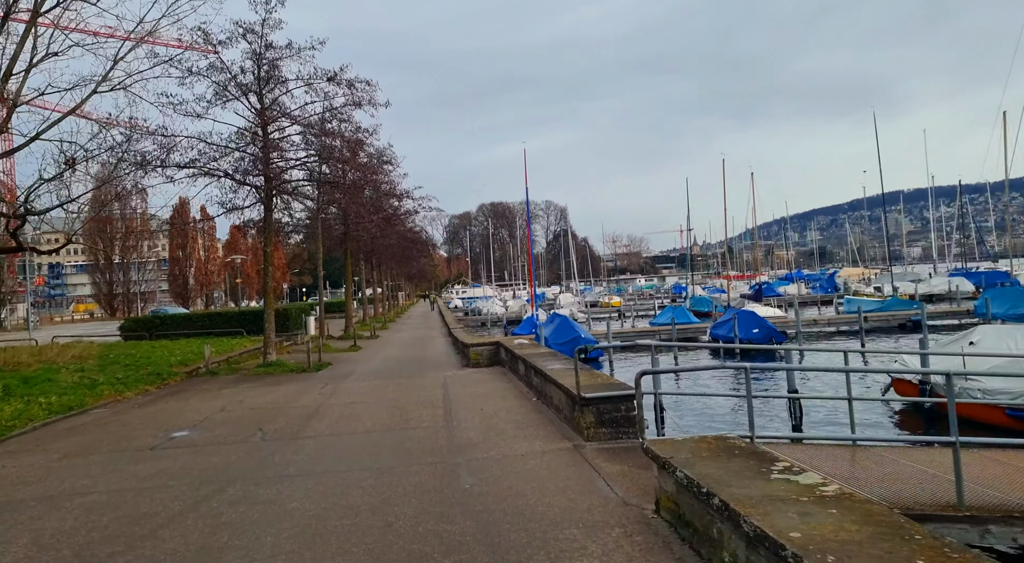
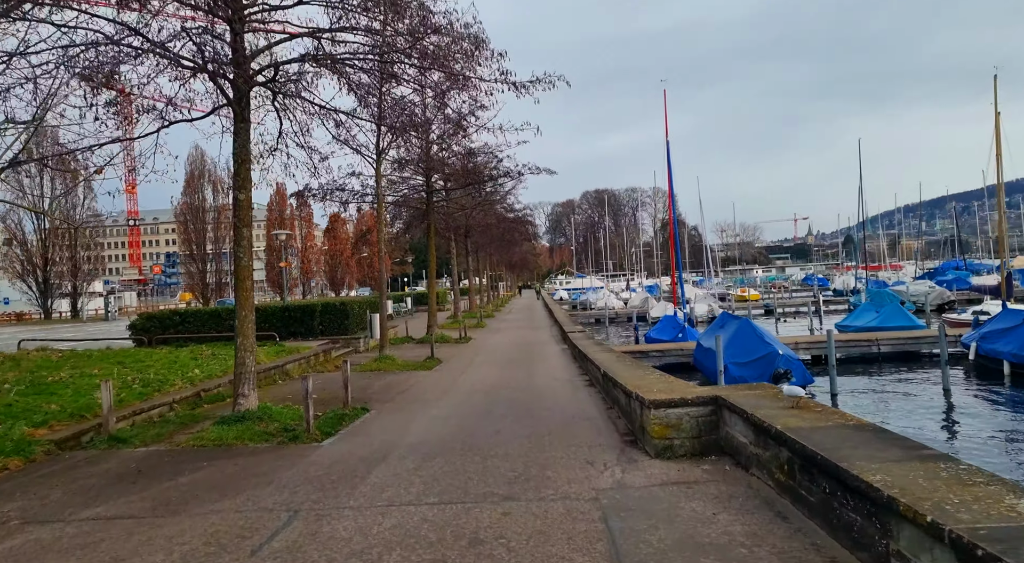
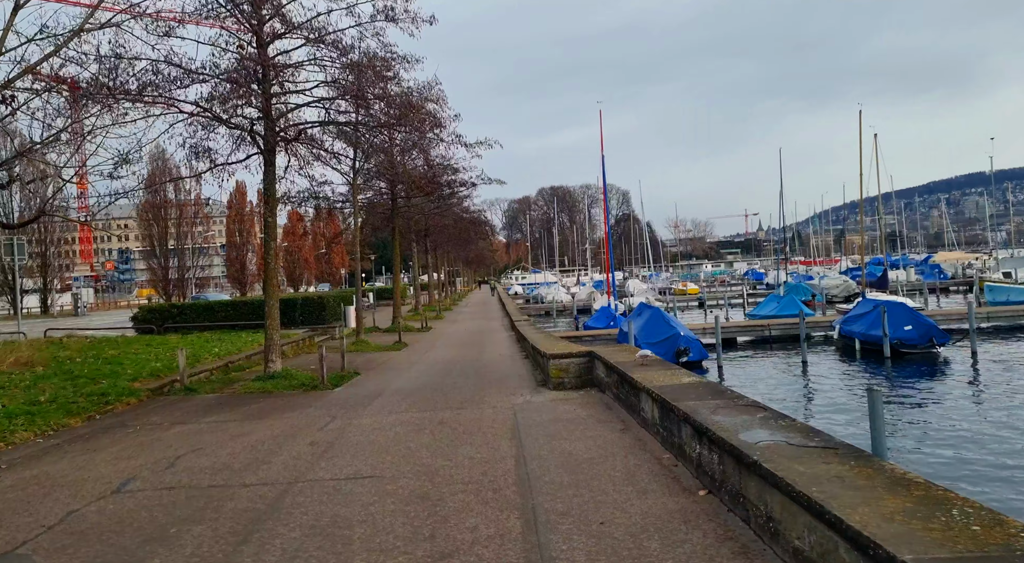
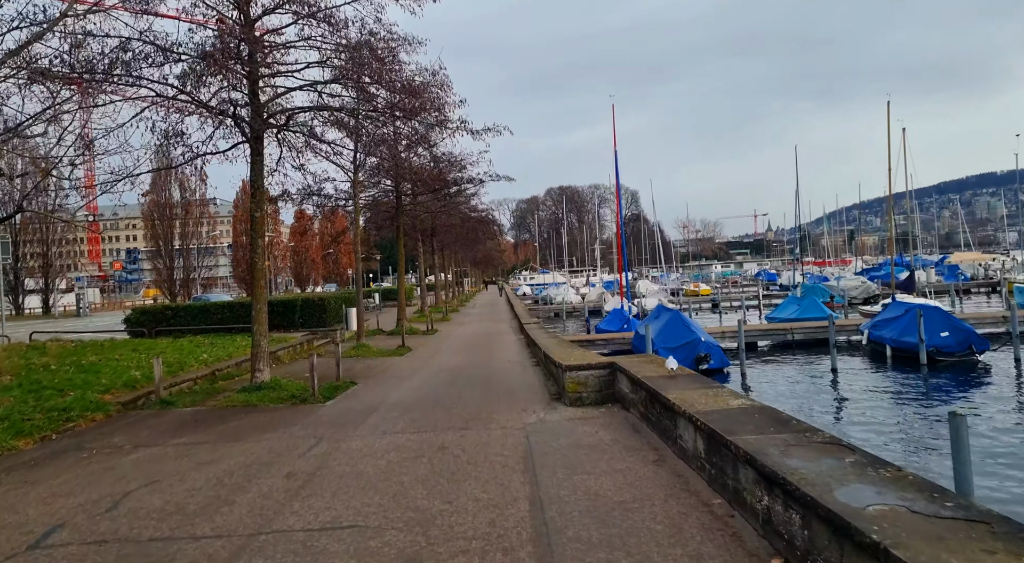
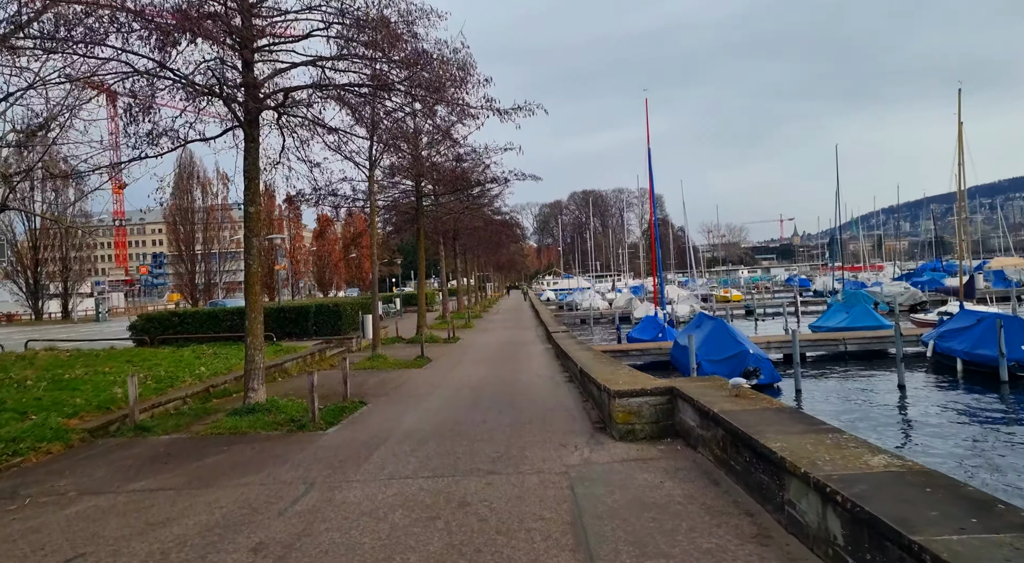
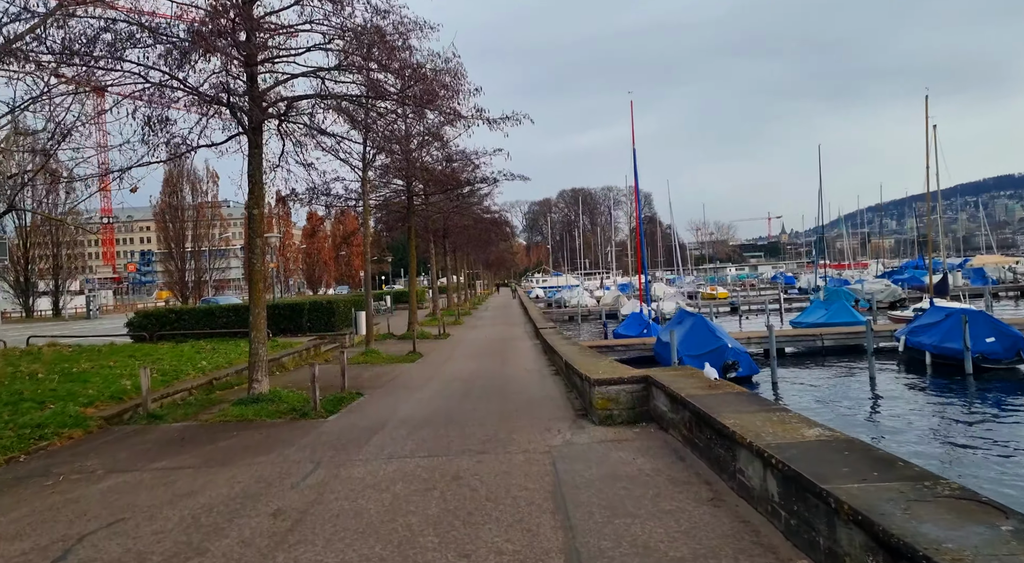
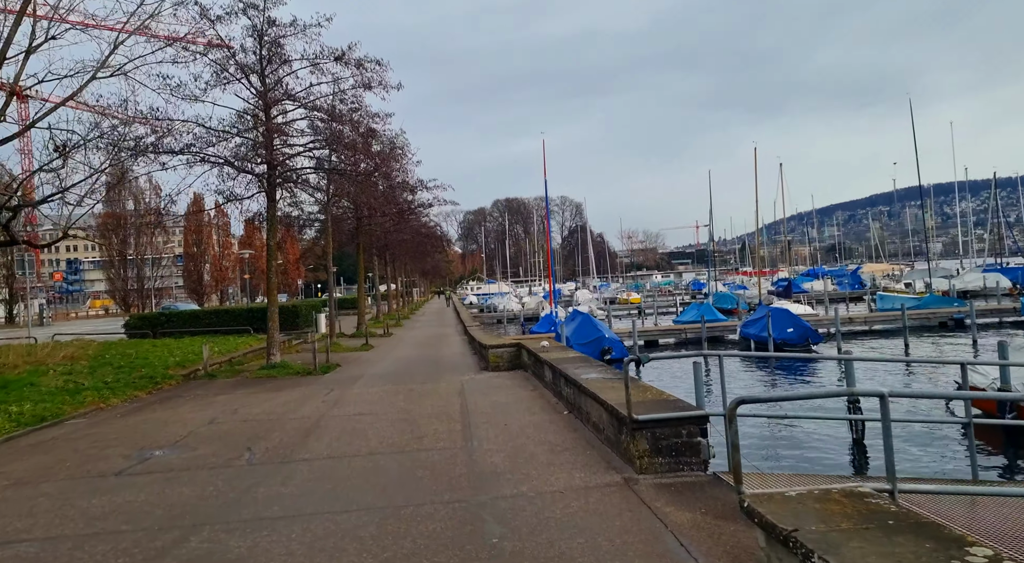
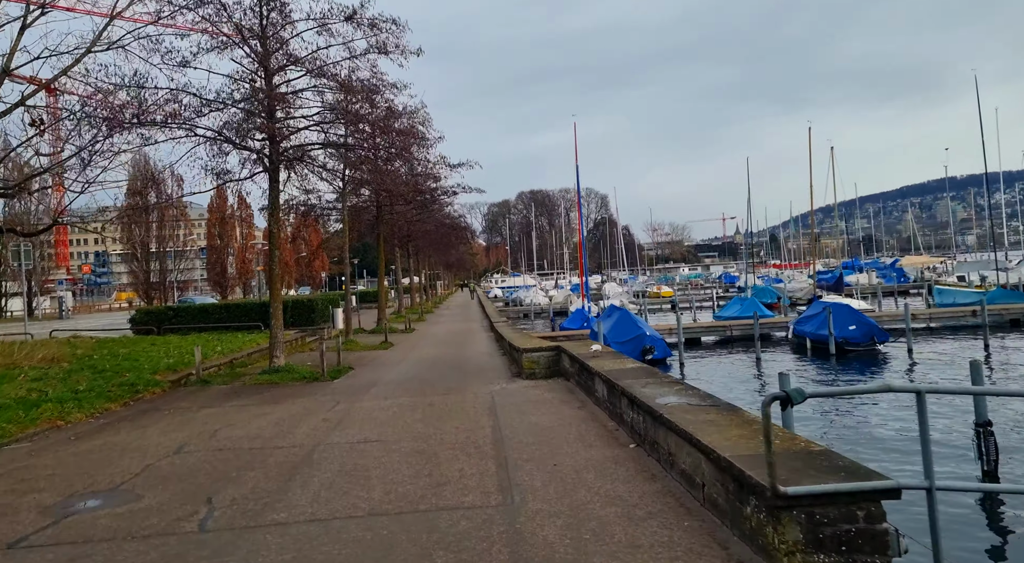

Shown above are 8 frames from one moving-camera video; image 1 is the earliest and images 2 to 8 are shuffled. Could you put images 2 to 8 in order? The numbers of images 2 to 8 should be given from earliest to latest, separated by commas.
7, 8, 3, 4, 6, 5, 2
